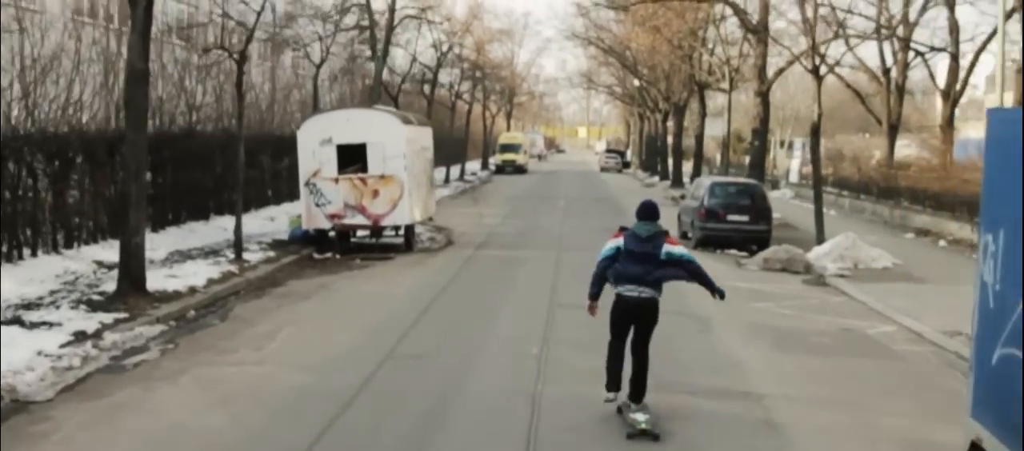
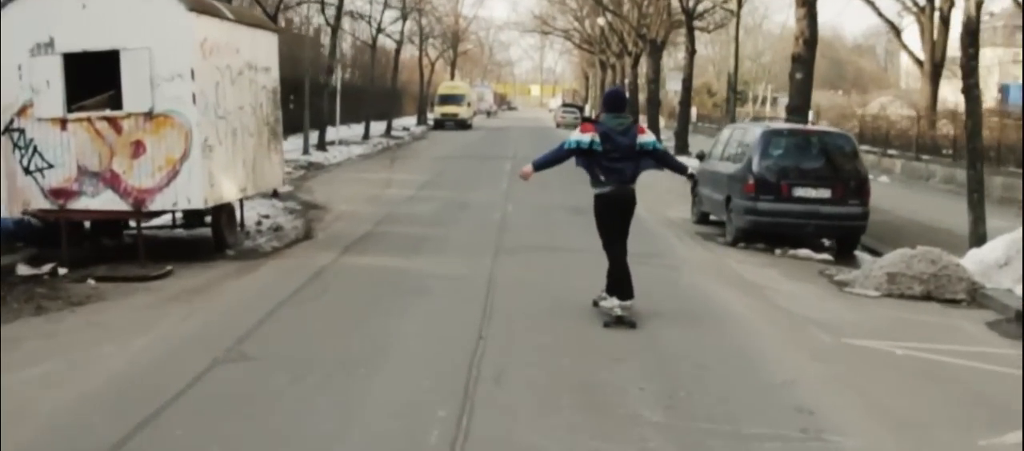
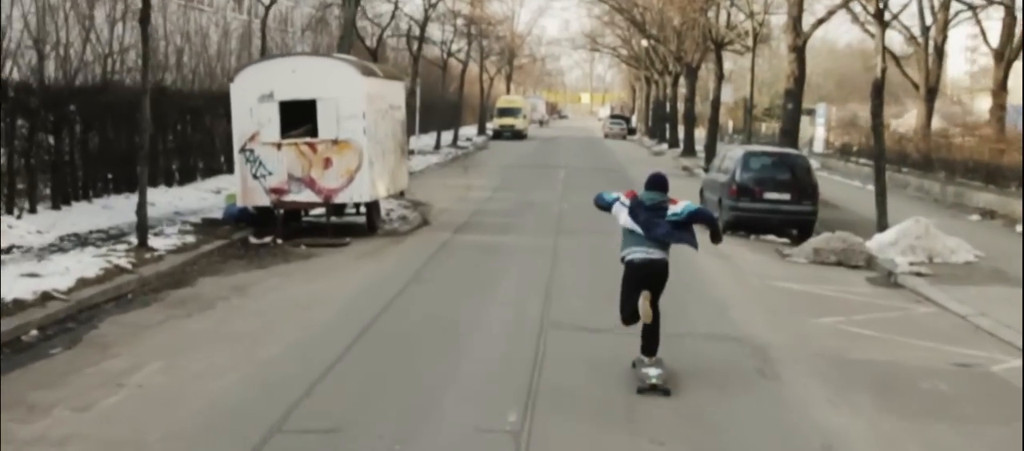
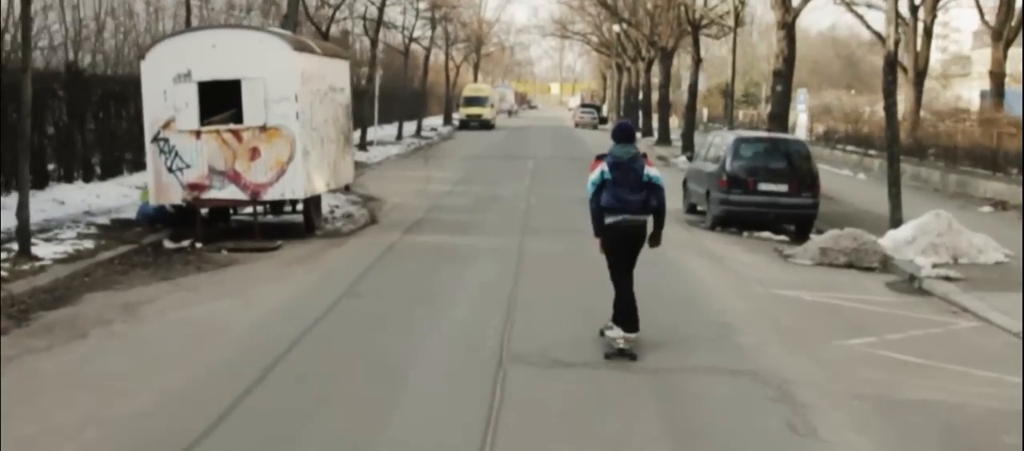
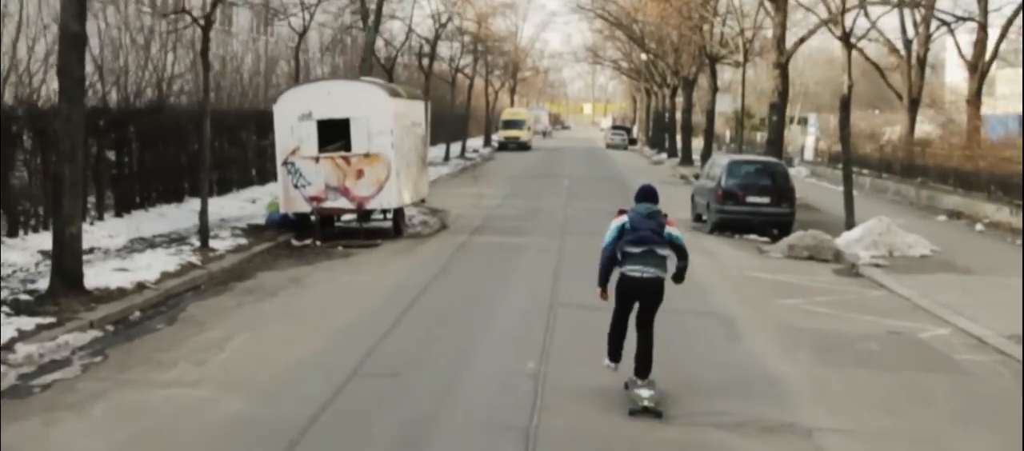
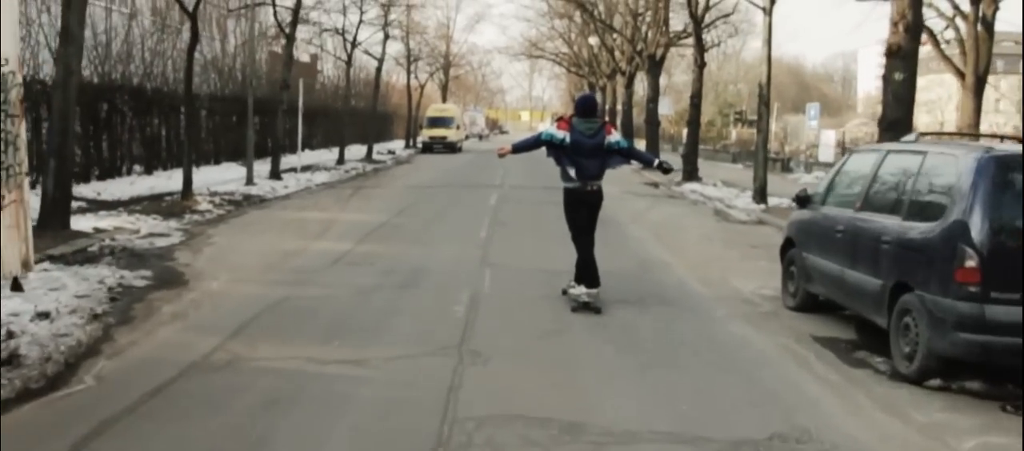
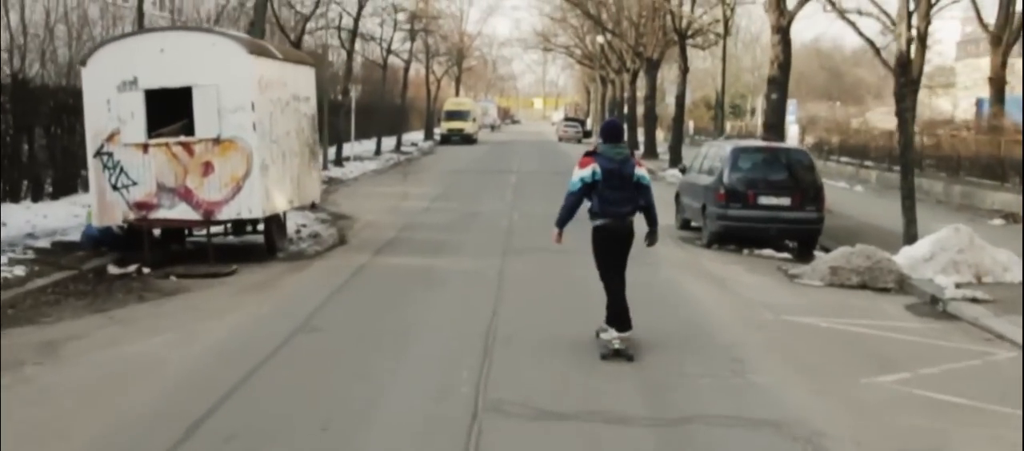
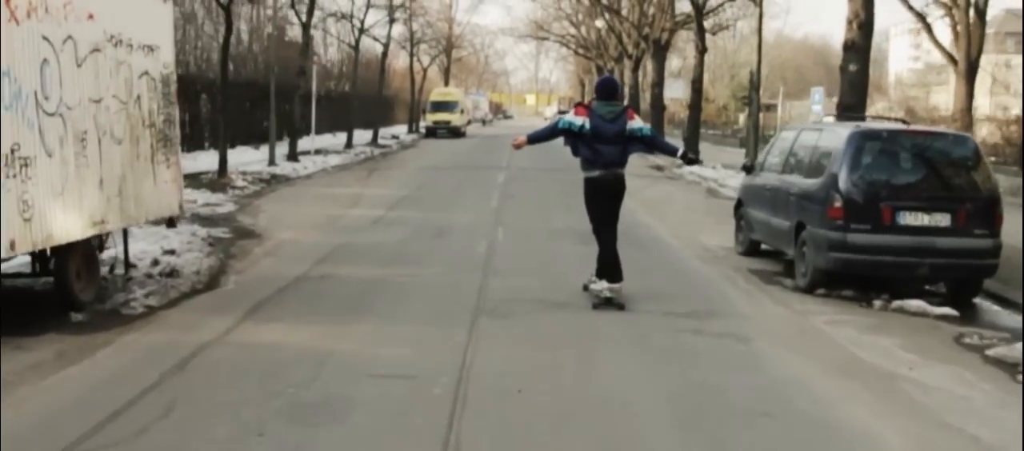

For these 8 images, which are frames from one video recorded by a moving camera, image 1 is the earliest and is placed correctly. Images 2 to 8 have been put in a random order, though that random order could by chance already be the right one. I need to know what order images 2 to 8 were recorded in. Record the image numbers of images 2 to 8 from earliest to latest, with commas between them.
5, 3, 4, 7, 2, 8, 6
